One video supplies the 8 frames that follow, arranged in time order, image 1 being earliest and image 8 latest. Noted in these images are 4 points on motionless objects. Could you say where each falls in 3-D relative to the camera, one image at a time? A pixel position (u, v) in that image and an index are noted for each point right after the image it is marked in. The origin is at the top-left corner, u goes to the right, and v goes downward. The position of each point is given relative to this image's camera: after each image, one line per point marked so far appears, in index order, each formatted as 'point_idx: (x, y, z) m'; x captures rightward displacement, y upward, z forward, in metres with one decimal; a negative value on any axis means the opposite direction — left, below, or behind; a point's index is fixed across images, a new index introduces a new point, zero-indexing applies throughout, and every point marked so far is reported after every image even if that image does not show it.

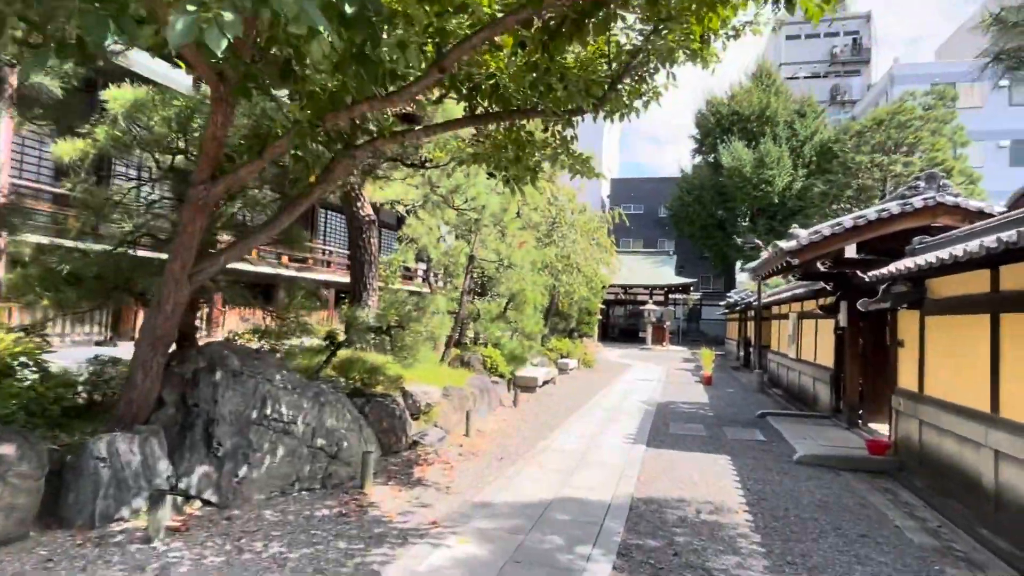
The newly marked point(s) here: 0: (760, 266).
0: (+3.9, +0.3, +9.5) m
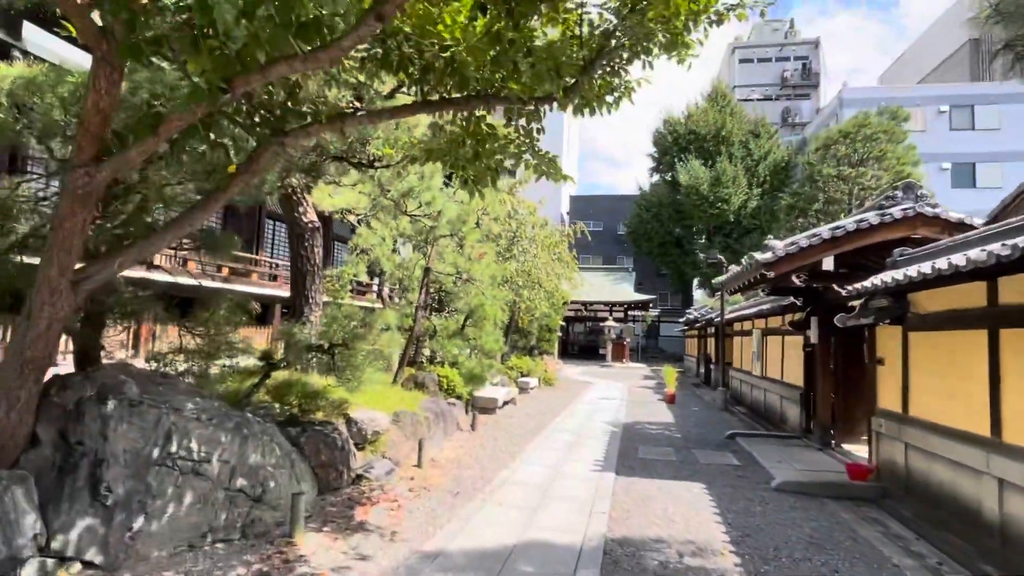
0: (+3.3, +0.1, +9.2) m
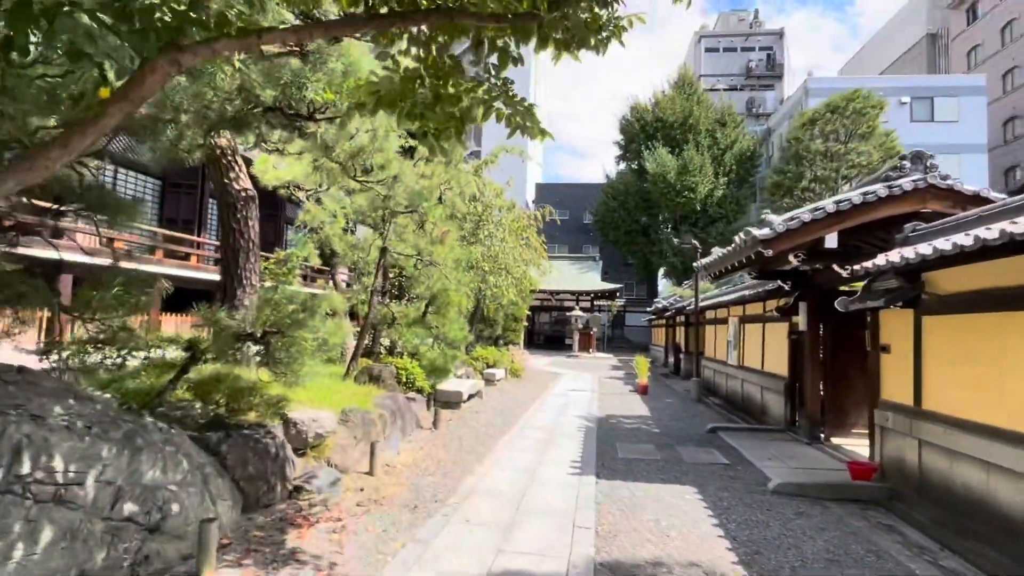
0: (+2.8, +0.4, +8.5) m
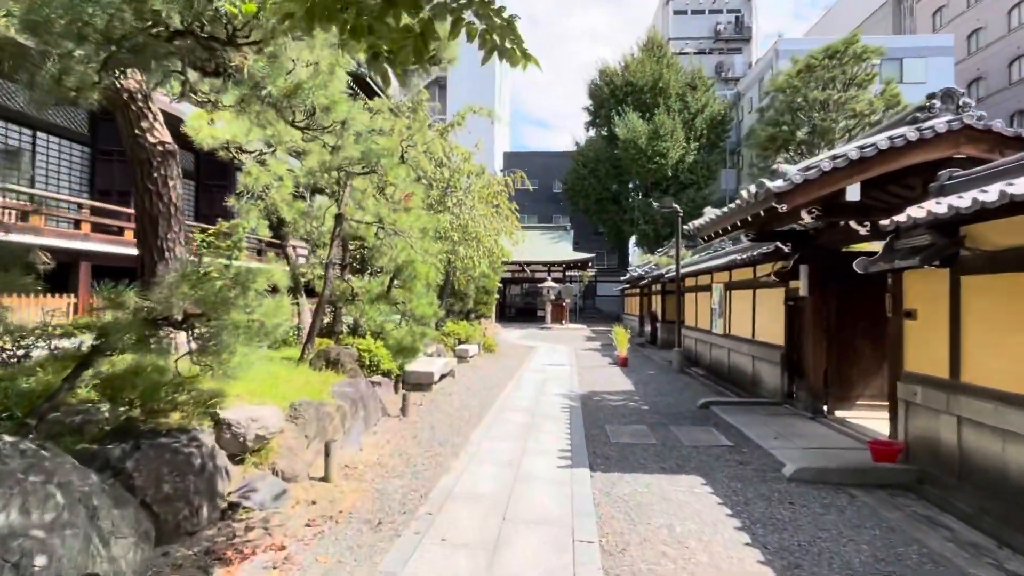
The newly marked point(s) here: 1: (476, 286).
0: (+2.5, +0.8, +7.7) m
1: (-1.1, 0.0, +17.9) m
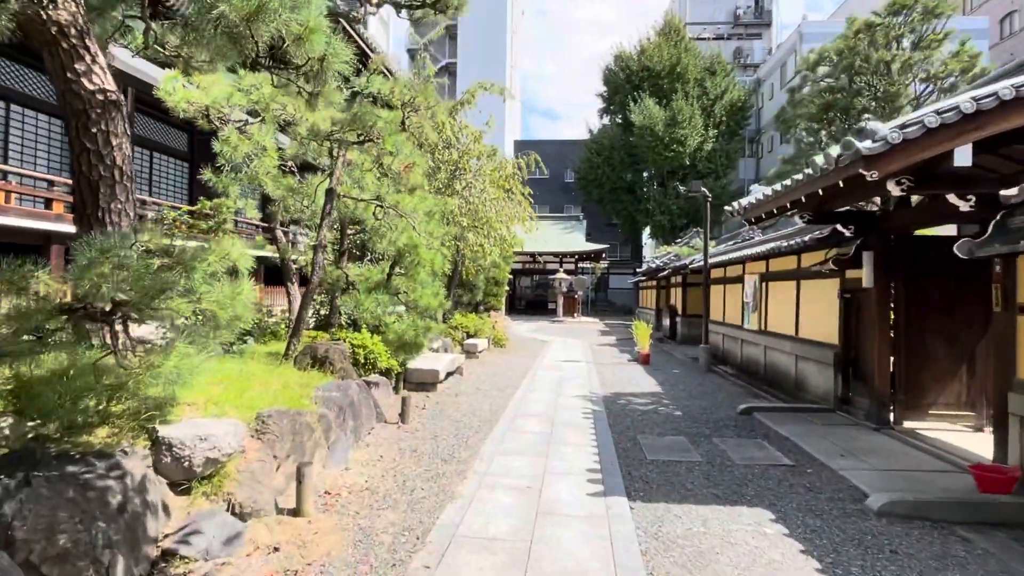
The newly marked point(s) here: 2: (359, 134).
0: (+2.7, +0.9, +6.7) m
1: (-0.7, +0.3, +16.9) m
2: (-1.7, +1.6, +6.7) m
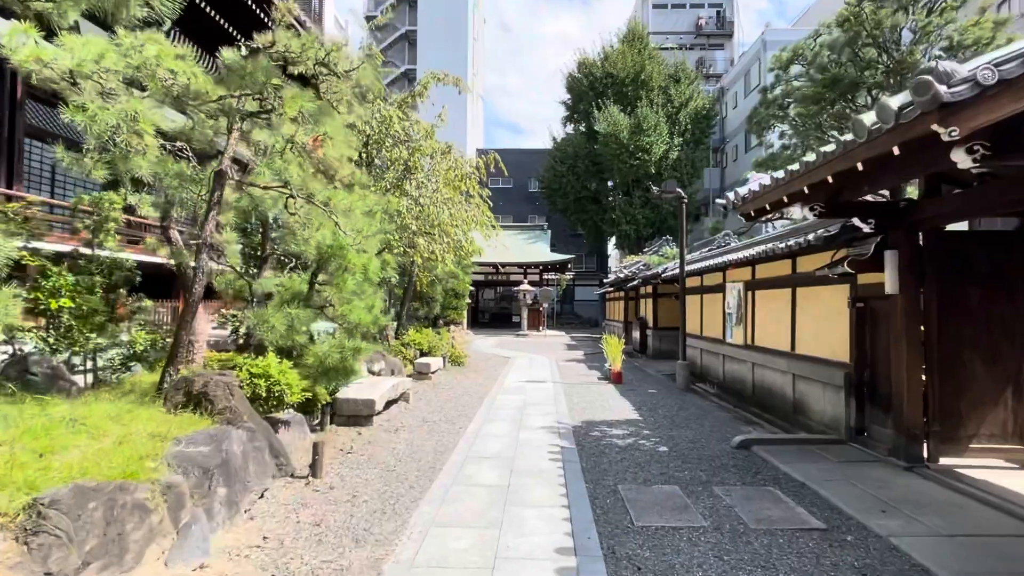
0: (+2.2, +0.9, +5.5) m
1: (-1.8, 0.0, +15.4) m
2: (-2.1, +1.5, +5.2) m
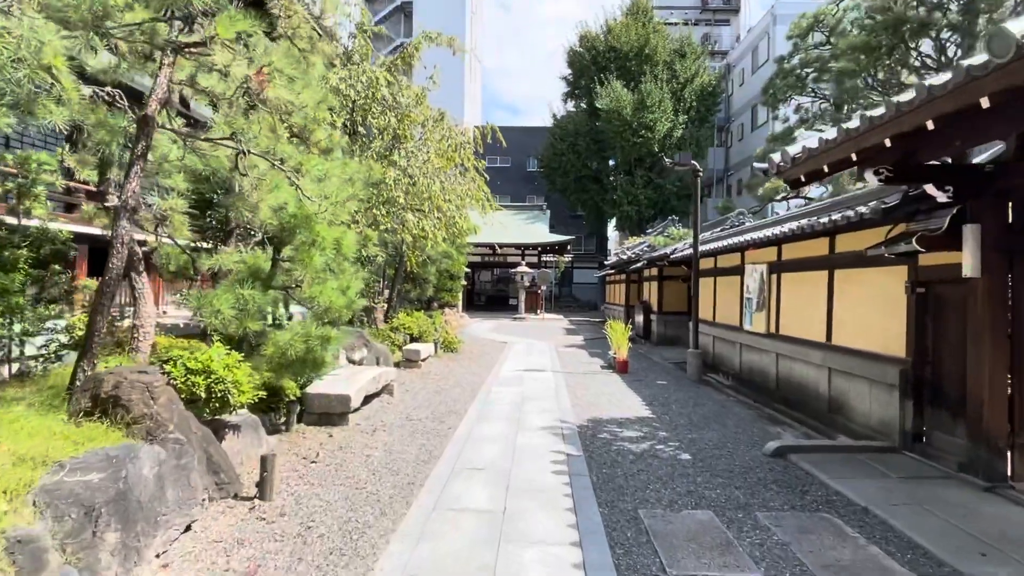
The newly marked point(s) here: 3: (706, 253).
0: (+2.2, +1.0, +4.5) m
1: (-1.8, +0.4, +14.4) m
2: (-2.1, +1.7, +4.2) m
3: (+3.5, +0.6, +11.0) m
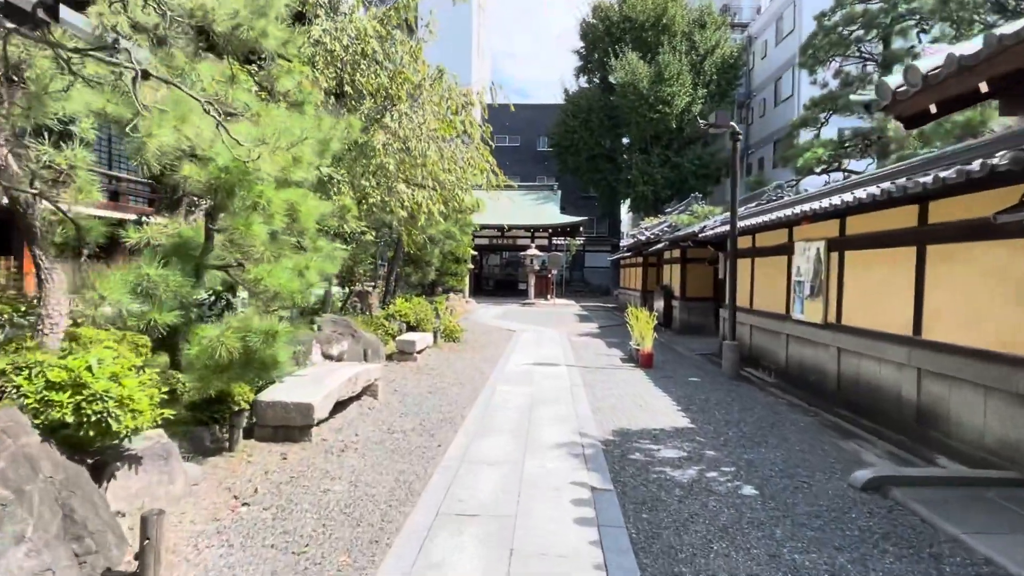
0: (+2.2, +1.1, +3.1) m
1: (-1.6, +0.8, +13.1) m
2: (-2.1, +1.8, +2.9) m
3: (+3.7, +0.9, +9.6) m
